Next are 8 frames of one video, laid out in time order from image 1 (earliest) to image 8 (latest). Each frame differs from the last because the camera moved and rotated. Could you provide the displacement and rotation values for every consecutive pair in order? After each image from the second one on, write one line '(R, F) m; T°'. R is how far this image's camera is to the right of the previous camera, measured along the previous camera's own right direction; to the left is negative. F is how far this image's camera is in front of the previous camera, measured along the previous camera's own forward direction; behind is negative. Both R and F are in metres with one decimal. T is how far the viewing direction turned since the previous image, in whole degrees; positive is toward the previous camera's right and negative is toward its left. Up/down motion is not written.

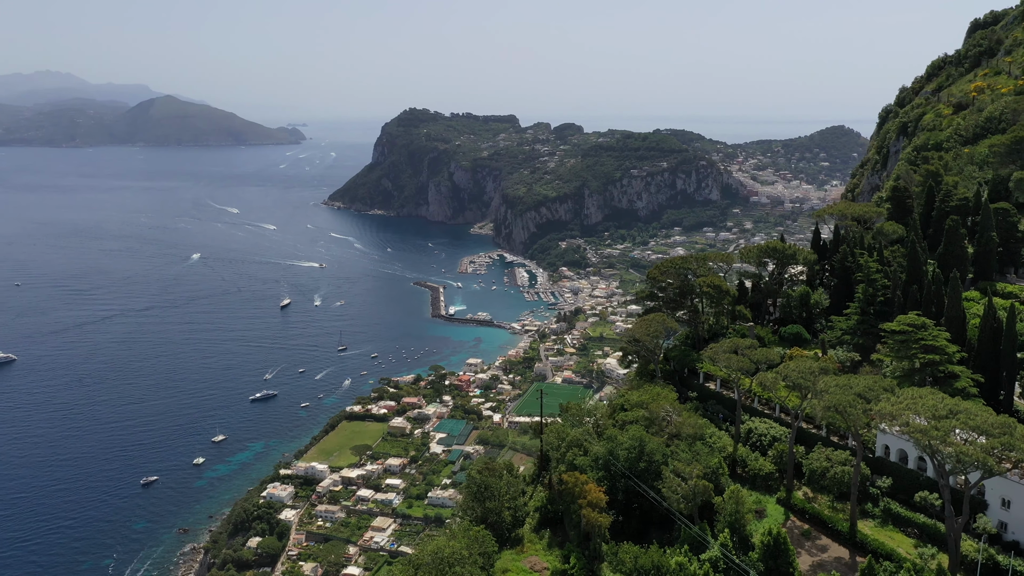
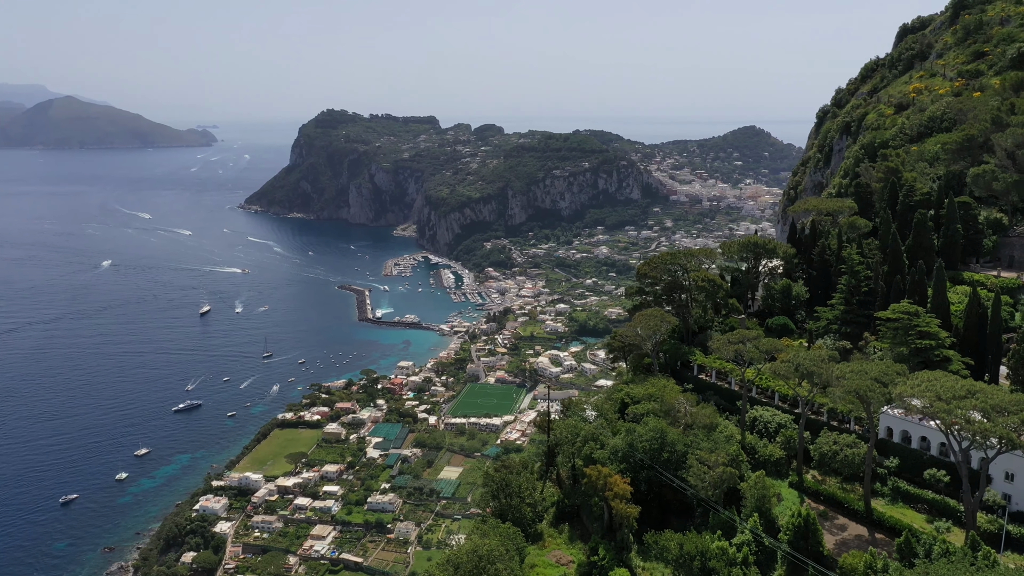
(-0.9, 0.0) m; +6°
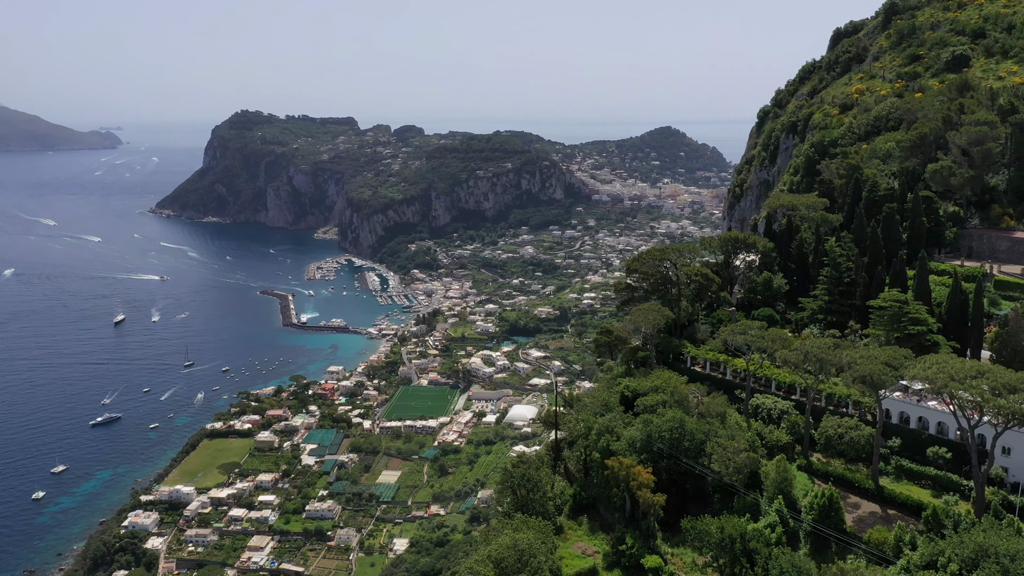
(-1.0, 0.0) m; +6°
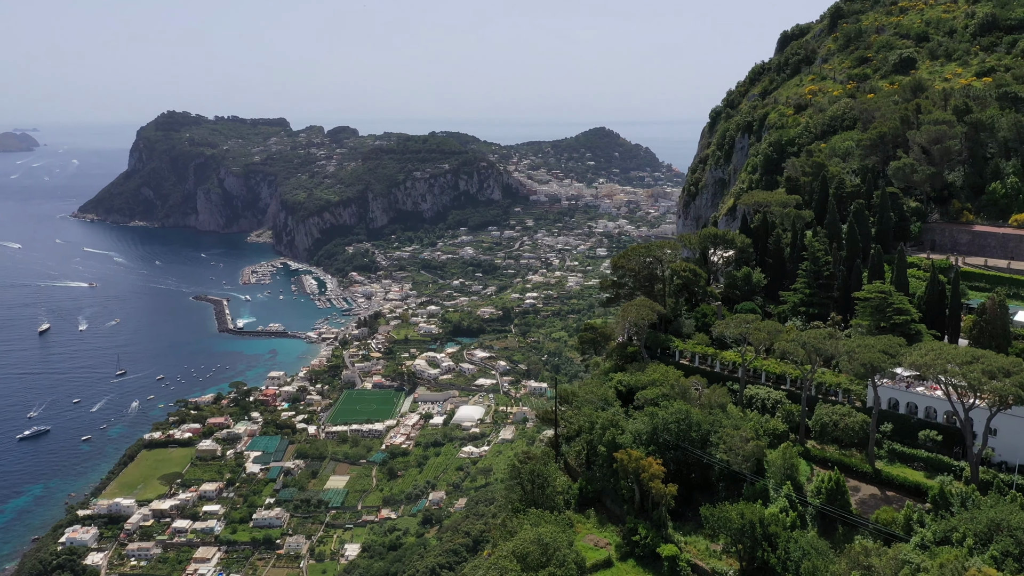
(-0.7, 0.0) m; +5°
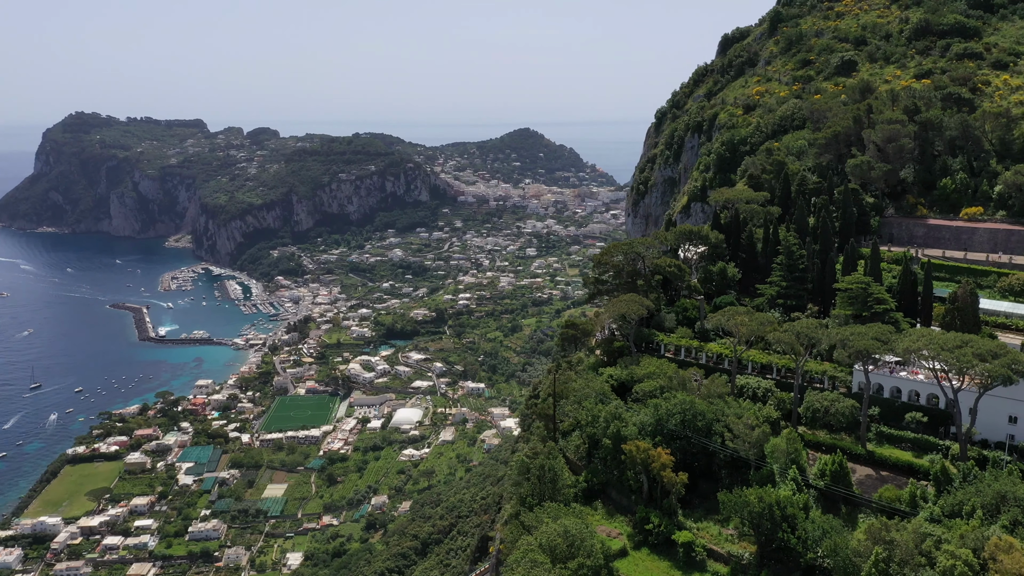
(-0.8, 0.0) m; +5°
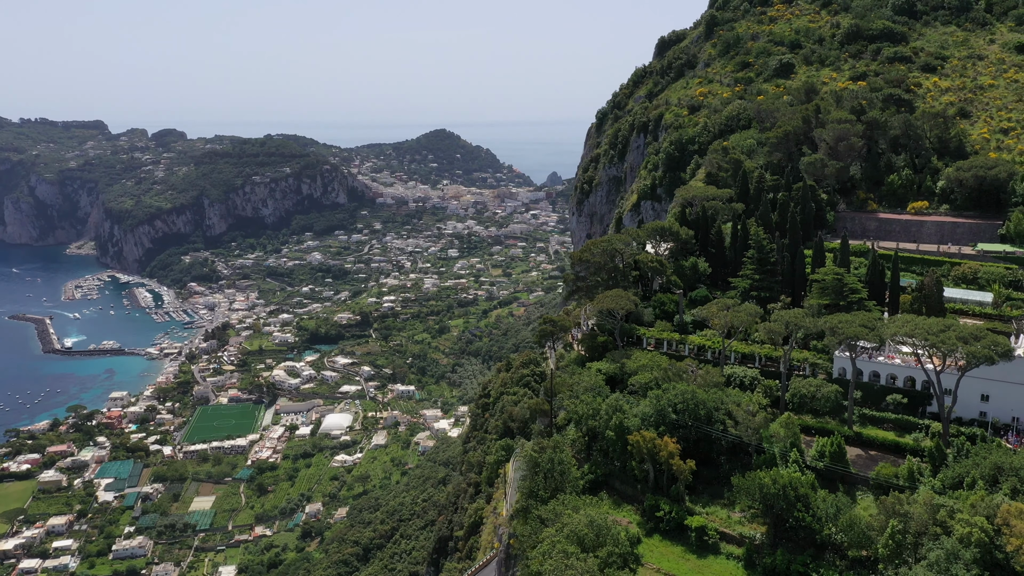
(-0.9, -0.1) m; +6°
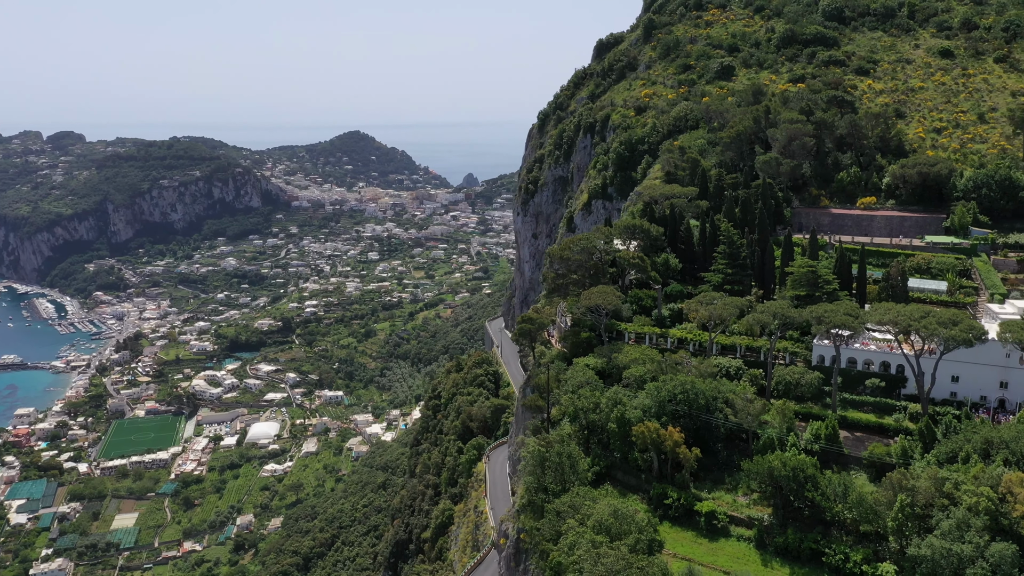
(-1.0, -0.1) m; +6°
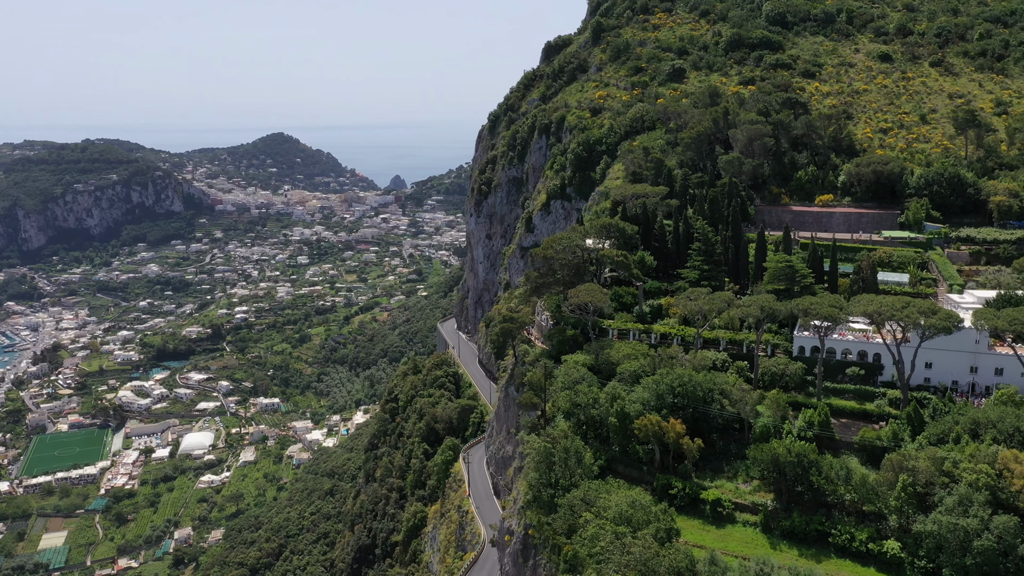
(-0.8, -0.1) m; +5°
